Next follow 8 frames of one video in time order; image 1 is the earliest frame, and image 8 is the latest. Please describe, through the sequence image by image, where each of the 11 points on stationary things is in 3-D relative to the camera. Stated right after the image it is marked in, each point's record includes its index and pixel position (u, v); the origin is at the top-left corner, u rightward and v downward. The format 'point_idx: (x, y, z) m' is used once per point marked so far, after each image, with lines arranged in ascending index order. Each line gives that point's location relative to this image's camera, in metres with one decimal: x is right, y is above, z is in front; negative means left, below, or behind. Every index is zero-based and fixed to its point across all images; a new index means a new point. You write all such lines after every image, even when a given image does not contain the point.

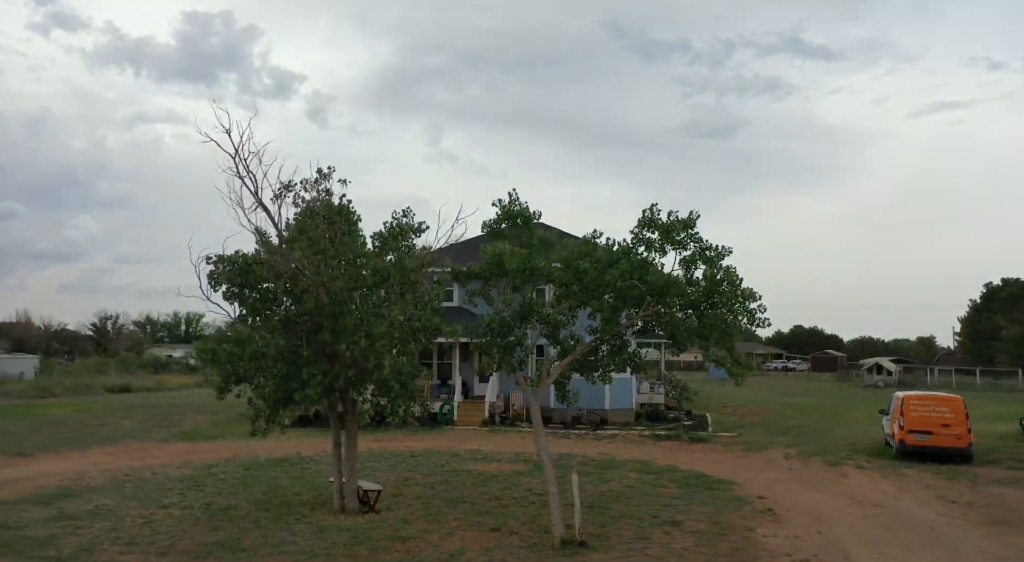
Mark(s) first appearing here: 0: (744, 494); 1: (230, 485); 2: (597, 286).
0: (+3.6, -3.3, +11.7) m
1: (-4.3, -3.2, +11.7) m
2: (+1.1, -0.1, +9.5) m
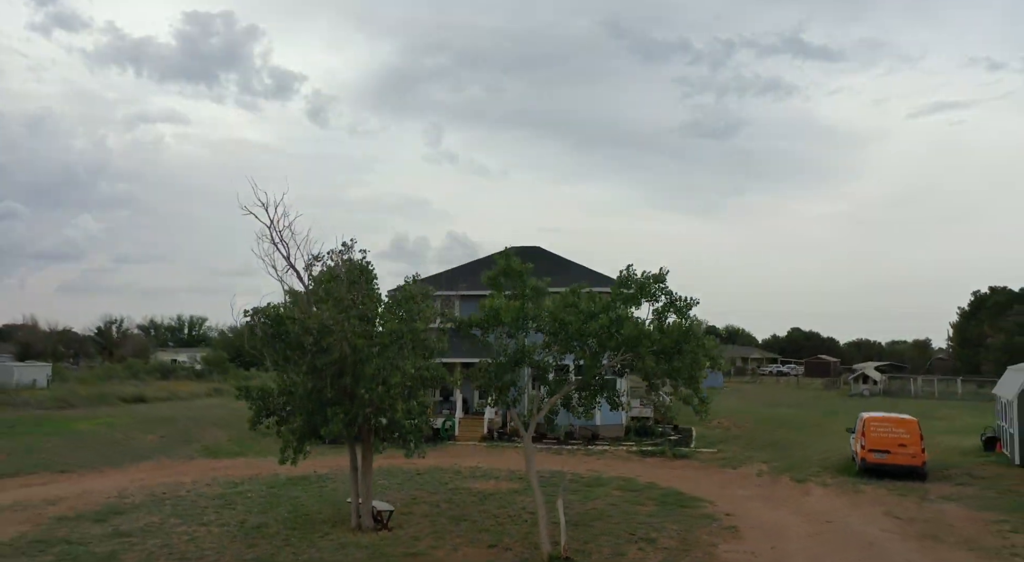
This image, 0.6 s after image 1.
0: (+3.5, -4.0, +13.2) m
1: (-4.4, -3.9, +13.1) m
2: (+1.0, -0.8, +11.0) m
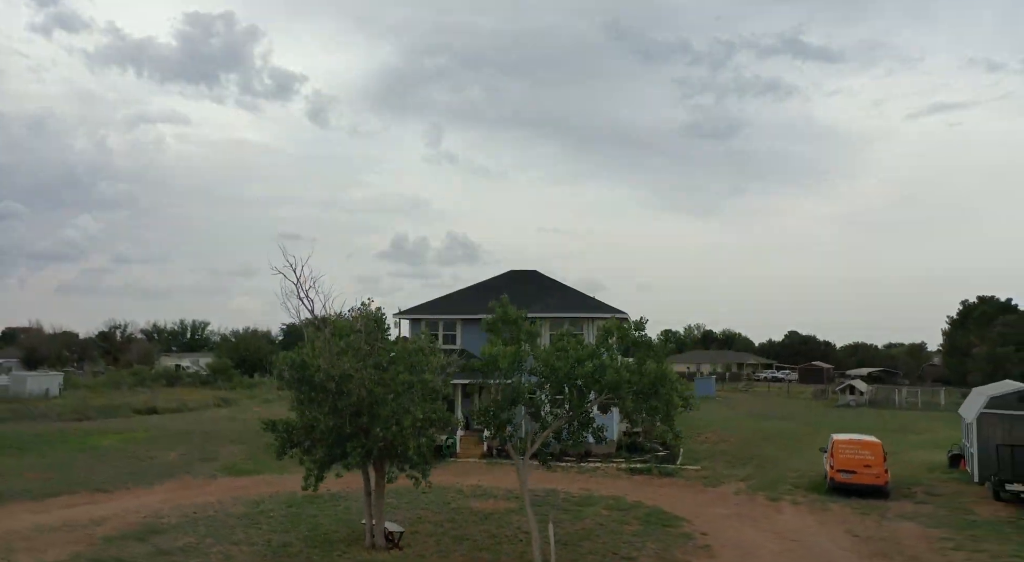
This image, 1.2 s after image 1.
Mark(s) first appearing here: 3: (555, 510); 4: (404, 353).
0: (+3.4, -4.9, +14.7) m
1: (-4.5, -4.7, +14.6) m
2: (+0.9, -1.6, +12.5) m
3: (+0.9, -4.8, +15.7) m
4: (-1.6, -1.2, +11.9) m
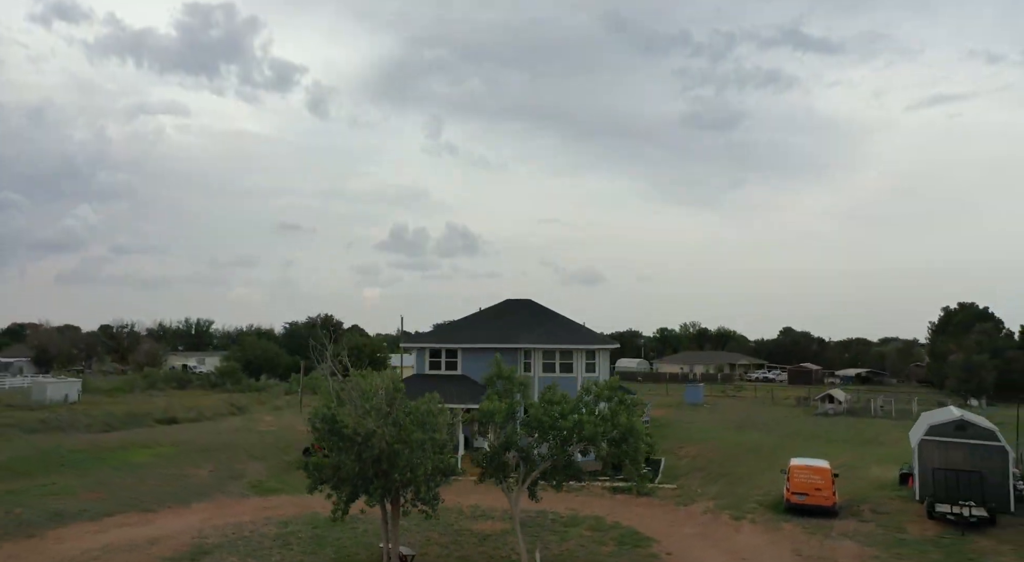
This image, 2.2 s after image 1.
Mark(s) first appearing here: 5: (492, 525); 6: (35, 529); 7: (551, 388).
0: (+3.3, -6.1, +17.2) m
1: (-4.6, -6.0, +17.2) m
2: (+0.8, -3.0, +15.0) m
3: (+0.8, -6.0, +18.3) m
4: (-1.8, -2.6, +14.5) m
5: (-0.5, -6.0, +18.7) m
6: (-11.6, -6.1, +18.5) m
7: (+0.8, -2.2, +15.6) m
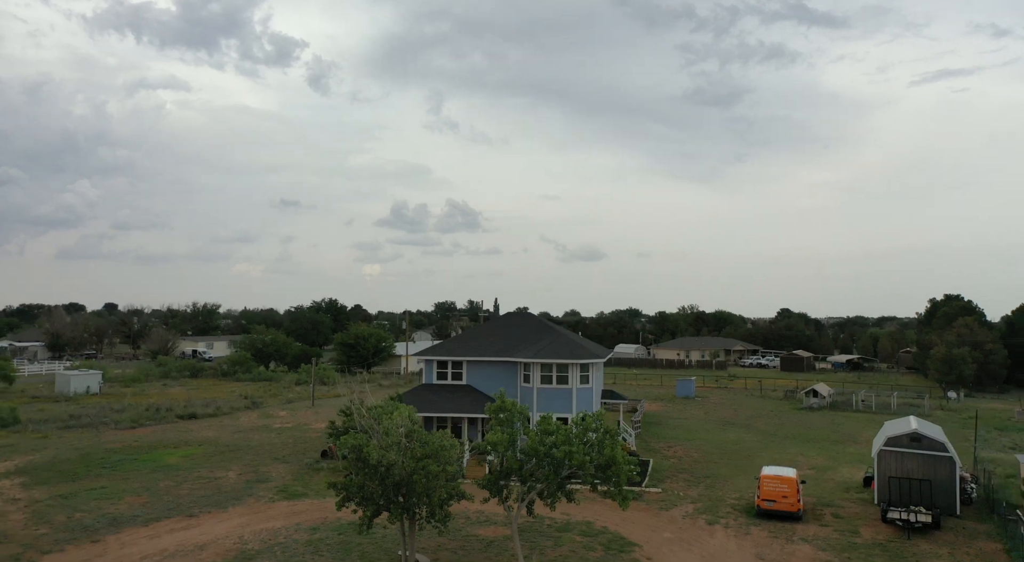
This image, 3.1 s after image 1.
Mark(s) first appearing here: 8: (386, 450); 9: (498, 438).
0: (+3.3, -7.2, +19.9) m
1: (-4.6, -7.0, +19.8) m
2: (+0.8, -4.1, +17.5) m
3: (+0.8, -7.1, +20.9) m
4: (-1.7, -3.7, +17.0) m
5: (-0.5, -7.0, +21.3) m
6: (-11.6, -7.1, +21.1) m
7: (+0.8, -3.3, +18.1) m
8: (-2.8, -3.7, +16.7) m
9: (-0.3, -3.6, +17.5) m
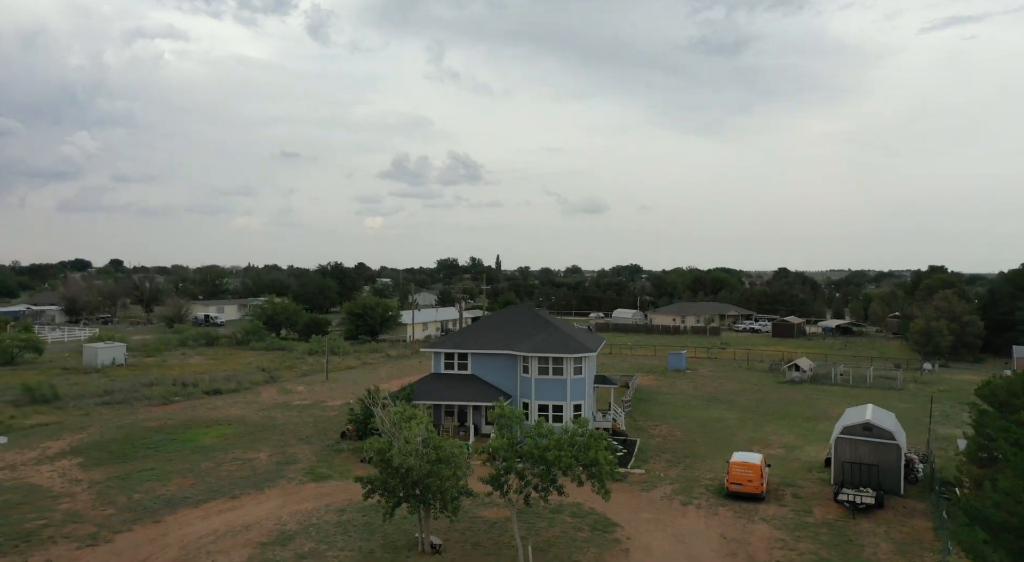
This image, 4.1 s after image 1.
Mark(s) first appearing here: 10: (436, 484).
0: (+3.3, -7.8, +23.3) m
1: (-4.6, -7.6, +23.3) m
2: (+0.8, -4.9, +20.8) m
3: (+0.8, -7.6, +24.3) m
4: (-1.8, -4.5, +20.2) m
5: (-0.5, -7.6, +24.8) m
6: (-11.6, -7.6, +24.6) m
7: (+0.8, -4.0, +21.3) m
8: (-2.8, -4.5, +19.9) m
9: (-0.4, -4.4, +20.7) m
10: (-2.0, -5.2, +19.9) m
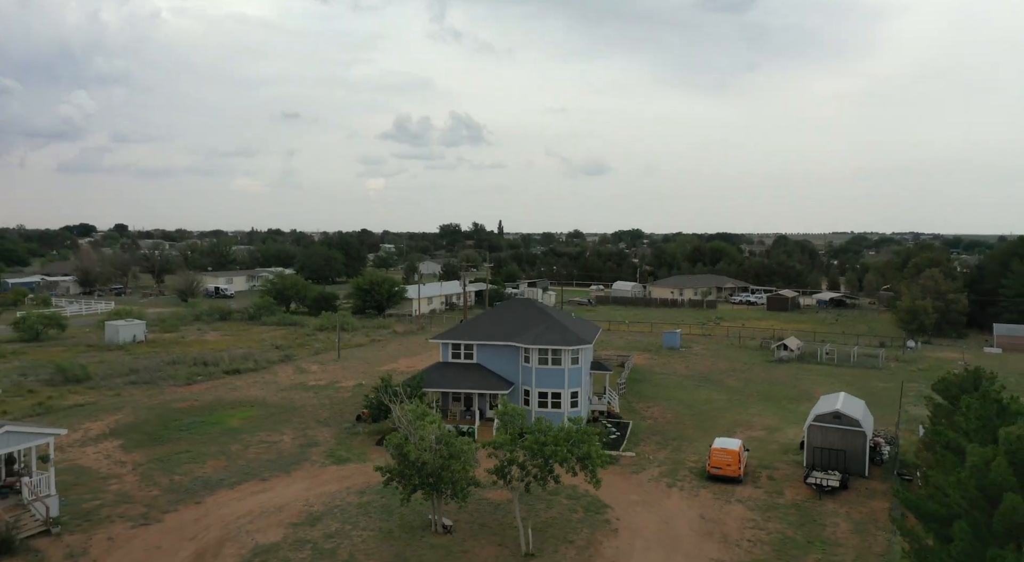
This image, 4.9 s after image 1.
0: (+3.4, -8.1, +26.2) m
1: (-4.5, -8.0, +26.2) m
2: (+0.9, -5.3, +23.6) m
3: (+0.8, -7.9, +27.3) m
4: (-1.7, -5.0, +23.0) m
5: (-0.4, -7.8, +27.7) m
6: (-11.5, -7.9, +27.6) m
7: (+0.9, -4.5, +24.0) m
8: (-2.7, -5.0, +22.7) m
9: (-0.3, -4.8, +23.5) m
10: (-2.0, -5.7, +22.7) m
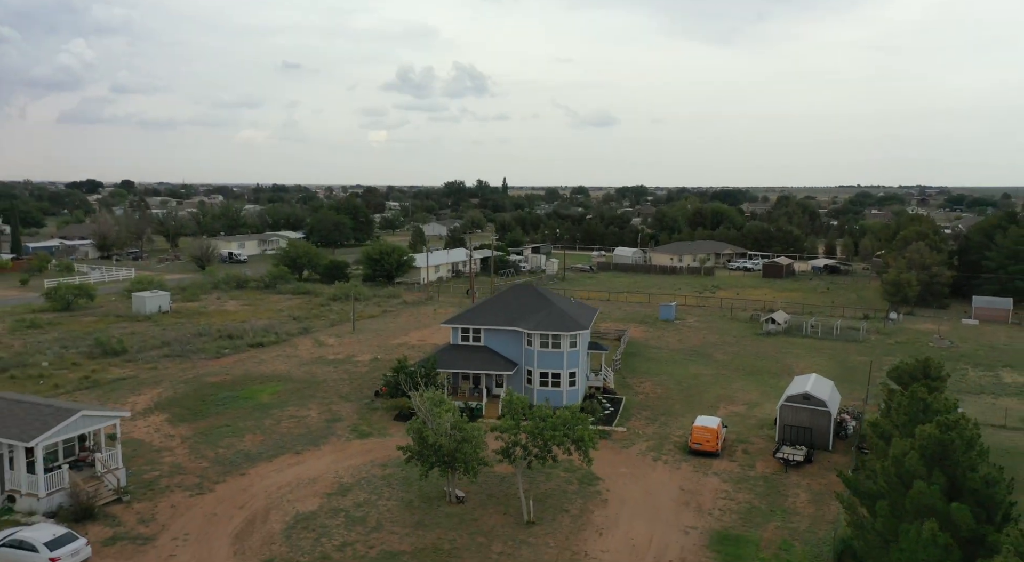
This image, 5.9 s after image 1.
0: (+3.5, -8.2, +30.2) m
1: (-4.4, -8.0, +30.2) m
2: (+1.0, -5.6, +27.3) m
3: (+1.0, -7.9, +31.2) m
4: (-1.6, -5.3, +26.8) m
5: (-0.3, -7.8, +31.7) m
6: (-11.3, -7.9, +31.6) m
7: (+1.0, -4.7, +27.8) m
8: (-2.6, -5.3, +26.5) m
9: (-0.2, -5.1, +27.2) m
10: (-1.8, -6.0, +26.5) m
